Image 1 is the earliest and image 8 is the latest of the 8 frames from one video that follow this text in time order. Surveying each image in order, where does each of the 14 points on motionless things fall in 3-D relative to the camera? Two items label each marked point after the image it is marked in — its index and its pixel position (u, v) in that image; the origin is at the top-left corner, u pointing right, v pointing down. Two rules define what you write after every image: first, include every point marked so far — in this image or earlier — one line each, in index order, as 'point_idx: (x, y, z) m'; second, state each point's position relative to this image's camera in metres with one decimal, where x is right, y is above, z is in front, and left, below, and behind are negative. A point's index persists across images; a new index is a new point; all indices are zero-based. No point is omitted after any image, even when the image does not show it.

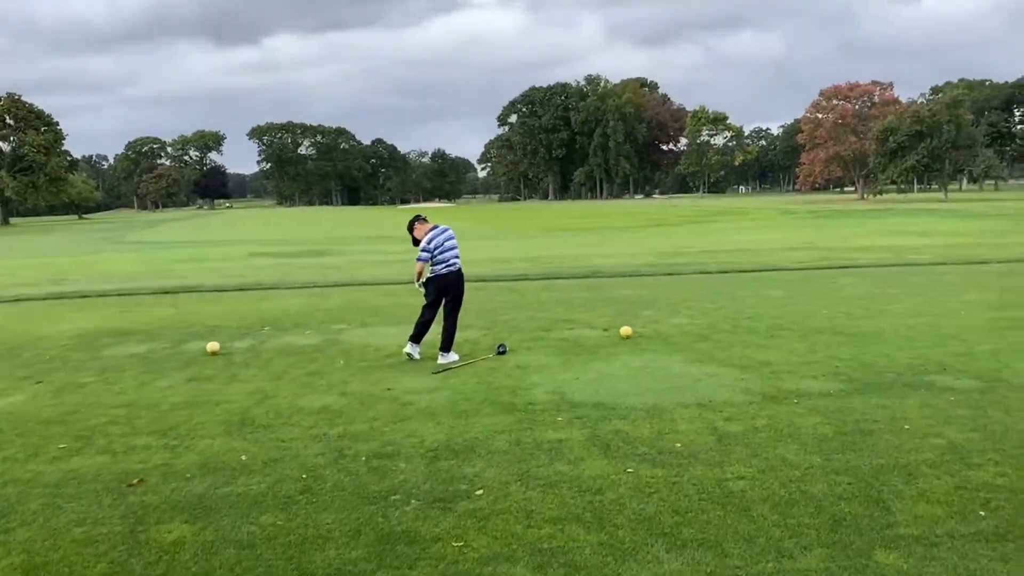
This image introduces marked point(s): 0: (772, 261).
0: (+5.5, +0.6, +17.3) m
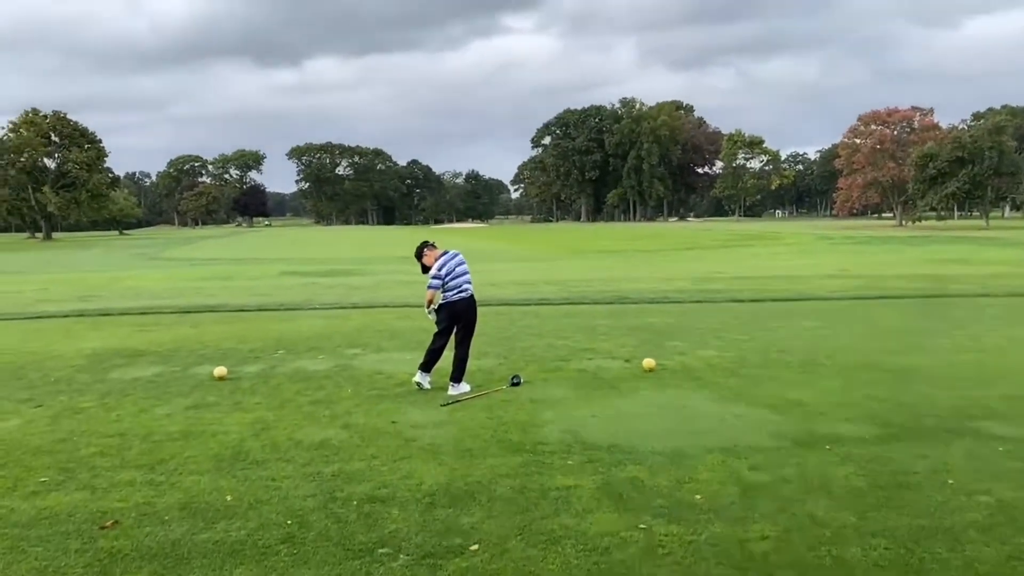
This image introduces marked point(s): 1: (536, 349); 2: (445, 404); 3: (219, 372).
0: (+6.1, 0.0, +16.7) m
1: (+0.3, -0.7, +8.9) m
2: (-0.5, -0.9, +6.3) m
3: (-2.7, -0.8, +7.3) m
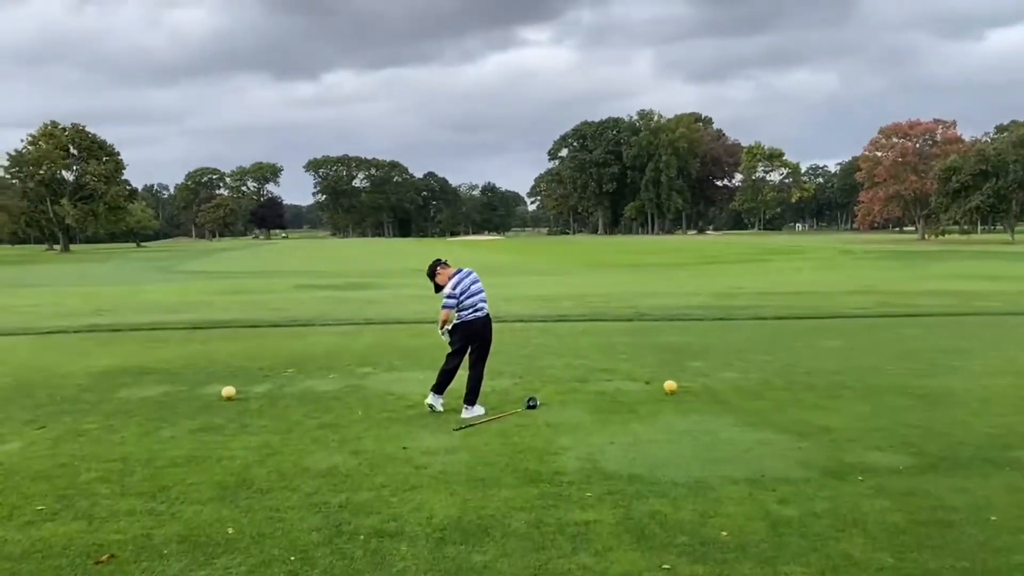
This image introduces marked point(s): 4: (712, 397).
0: (+6.4, -0.4, +16.4) m
1: (+0.4, -0.9, +8.7) m
2: (-0.4, -1.1, +6.1) m
3: (-2.5, -0.9, +7.2) m
4: (+1.8, -1.0, +7.4) m
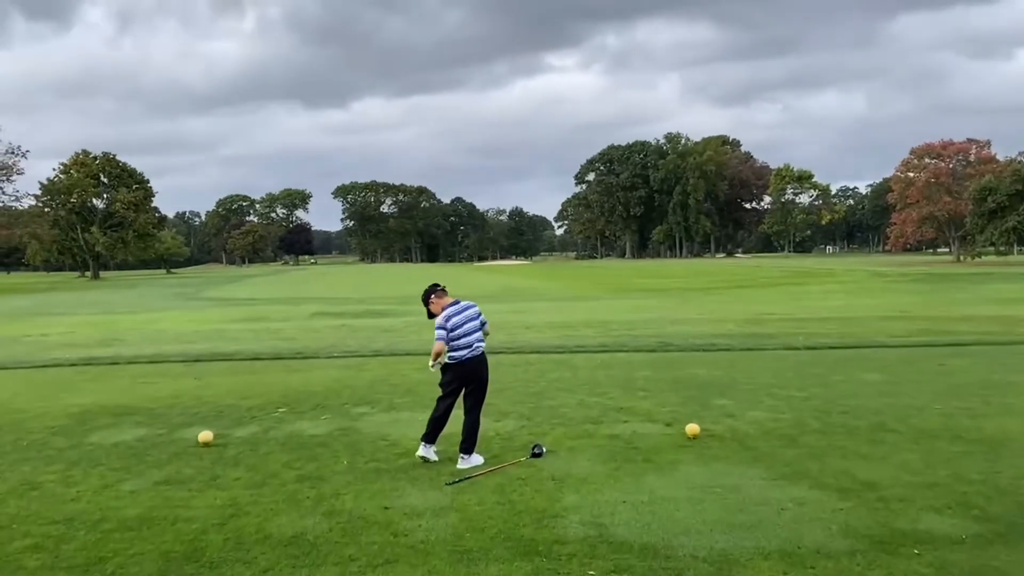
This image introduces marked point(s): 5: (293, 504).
0: (+6.7, -0.9, +15.5) m
1: (+0.5, -1.2, +8.0) m
2: (-0.4, -1.3, +5.4) m
3: (-2.5, -1.2, +6.5) m
4: (+1.9, -1.3, +6.6) m
5: (-1.4, -1.3, +5.0) m
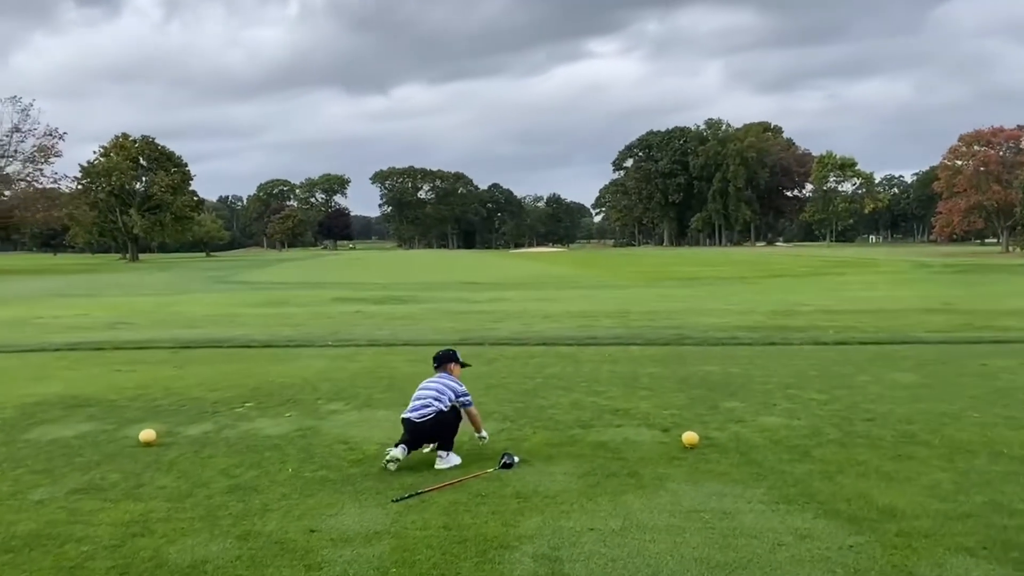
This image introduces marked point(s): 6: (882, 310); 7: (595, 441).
0: (+6.9, -0.7, +14.4) m
1: (+0.4, -1.1, +7.3) m
2: (-0.7, -1.2, +4.7) m
3: (-2.7, -1.1, +5.9) m
4: (+1.7, -1.2, +5.8) m
5: (-1.6, -1.3, +4.4) m
6: (+8.6, -0.5, +18.9) m
7: (+0.6, -1.2, +6.2) m
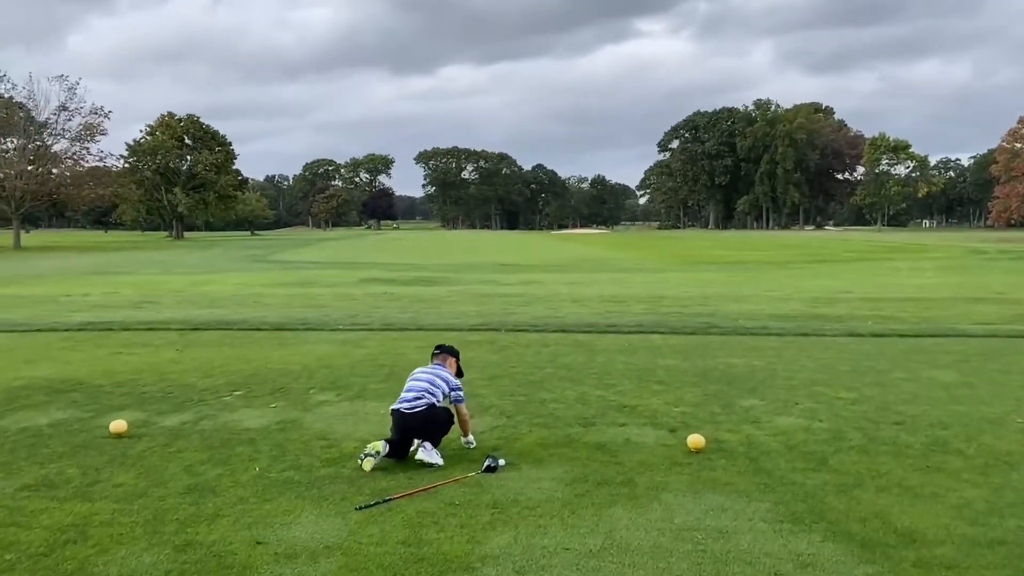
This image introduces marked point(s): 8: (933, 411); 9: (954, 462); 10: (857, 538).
0: (+7.3, -0.5, +13.6) m
1: (+0.4, -1.0, +6.8) m
2: (-0.8, -1.2, +4.3) m
3: (-2.8, -1.0, +5.6) m
4: (+1.6, -1.1, +5.3) m
5: (-1.8, -1.2, +4.0) m
6: (+9.2, -0.3, +18.0) m
7: (+0.6, -1.1, +5.7) m
8: (+3.4, -1.0, +6.6) m
9: (+2.9, -1.1, +5.3) m
10: (+1.7, -1.2, +4.0) m
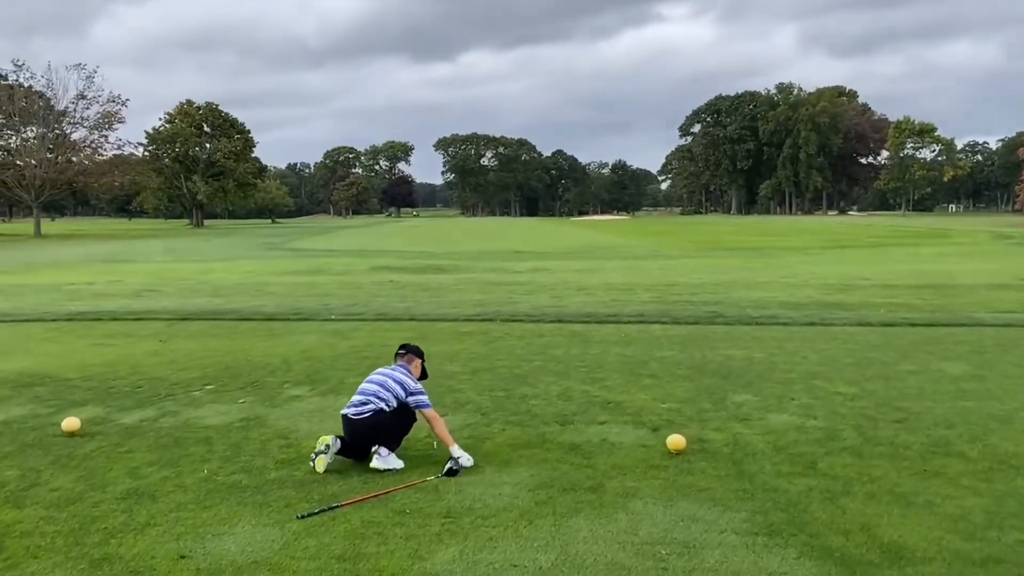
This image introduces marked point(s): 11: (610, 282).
0: (+7.3, -0.3, +13.1) m
1: (+0.2, -0.9, +6.5) m
2: (-1.0, -1.1, +4.1) m
3: (-3.0, -0.9, +5.4) m
4: (+1.4, -1.1, +5.0) m
5: (-2.0, -1.2, +3.8) m
6: (+9.3, 0.0, +17.4) m
7: (+0.4, -1.0, +5.4) m
8: (+3.3, -0.9, +6.2) m
9: (+2.7, -1.1, +4.9) m
10: (+1.5, -1.2, +3.7) m
11: (+2.3, +0.2, +19.9) m
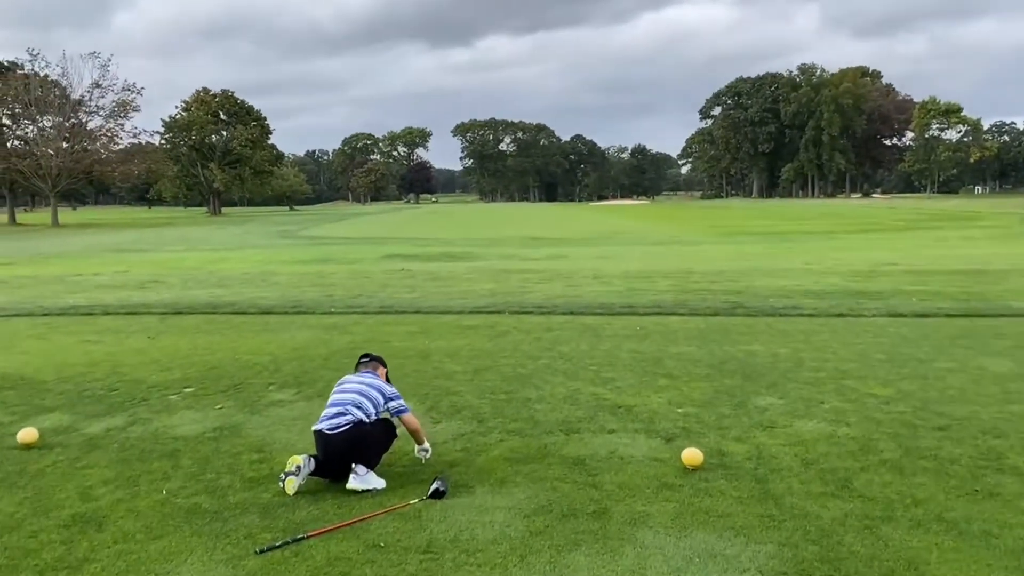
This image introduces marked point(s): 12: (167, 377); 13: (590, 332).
0: (+7.5, -0.1, +12.4) m
1: (+0.2, -0.9, +5.9) m
2: (-1.1, -1.1, +3.6) m
3: (-3.0, -0.9, +4.9) m
4: (+1.3, -1.1, +4.4) m
5: (-2.1, -1.2, +3.3) m
6: (+9.6, +0.3, +16.7) m
7: (+0.4, -1.0, +4.9) m
8: (+3.3, -0.9, +5.6) m
9: (+2.7, -1.0, +4.3) m
10: (+1.4, -1.2, +3.1) m
11: (+2.7, +0.4, +19.3) m
12: (-2.9, -0.7, +6.8) m
13: (+0.9, -0.5, +9.1) m
